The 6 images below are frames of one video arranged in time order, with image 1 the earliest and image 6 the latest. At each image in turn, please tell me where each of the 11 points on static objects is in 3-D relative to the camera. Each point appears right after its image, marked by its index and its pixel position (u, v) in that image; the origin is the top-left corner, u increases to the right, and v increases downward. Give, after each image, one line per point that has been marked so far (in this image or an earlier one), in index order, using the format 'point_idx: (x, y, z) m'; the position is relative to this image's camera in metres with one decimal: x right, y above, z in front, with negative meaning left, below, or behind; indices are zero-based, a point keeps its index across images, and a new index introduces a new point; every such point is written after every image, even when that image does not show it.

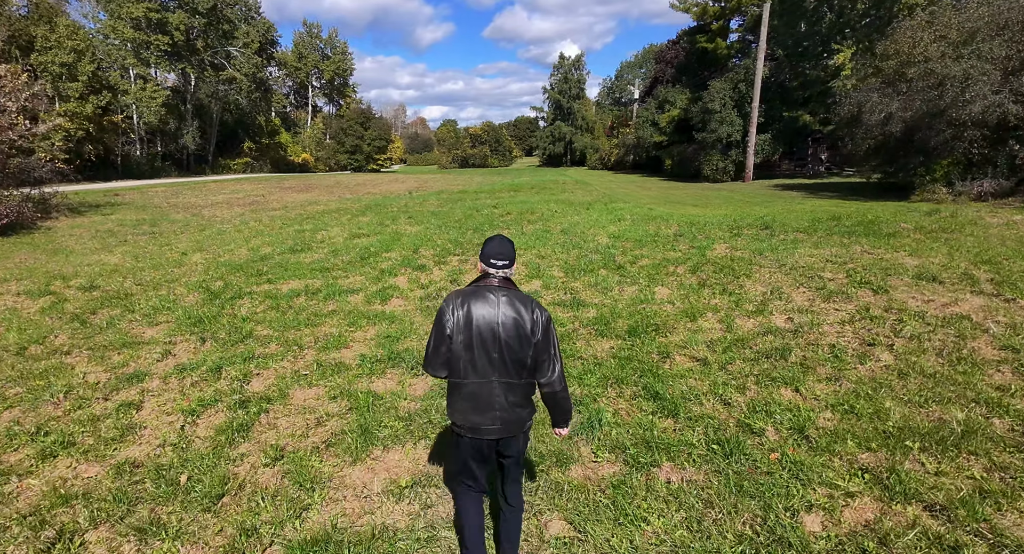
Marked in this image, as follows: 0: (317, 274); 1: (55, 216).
0: (-3.3, 0.0, +8.7) m
1: (-17.0, +2.3, +19.1) m
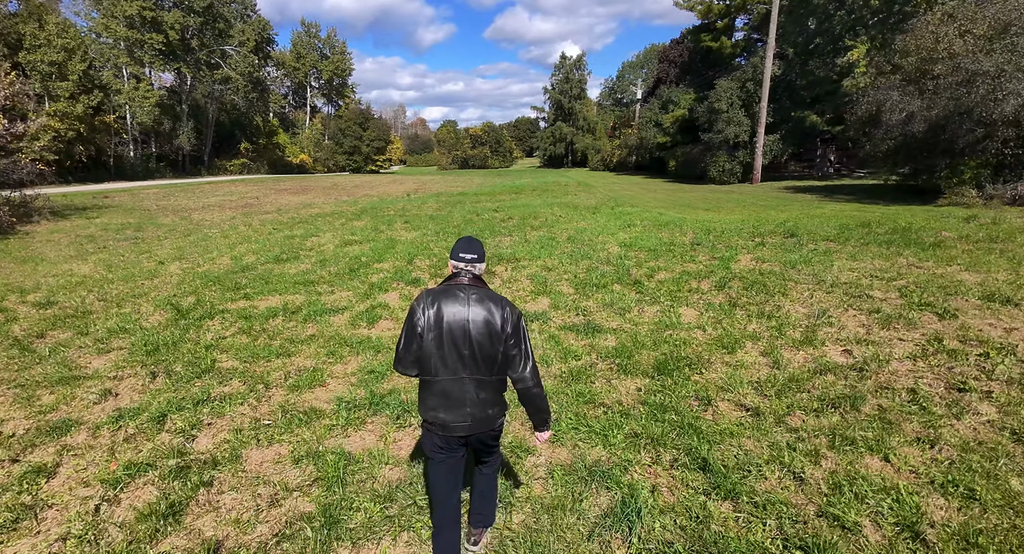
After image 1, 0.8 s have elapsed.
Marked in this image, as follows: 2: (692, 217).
0: (-3.3, -0.2, +7.9) m
1: (-16.9, +2.0, +18.3) m
2: (+4.9, +1.6, +13.9) m
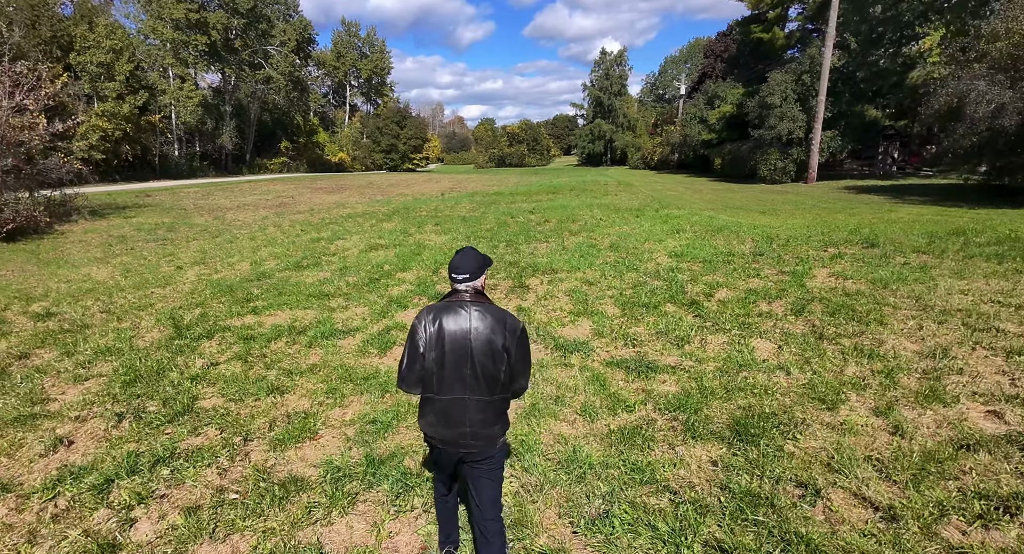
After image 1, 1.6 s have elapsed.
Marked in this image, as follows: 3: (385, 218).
0: (-2.8, -0.4, +7.1) m
1: (-15.7, +2.1, +18.4) m
2: (+5.8, +1.3, +12.5) m
3: (-4.3, +2.0, +17.5) m
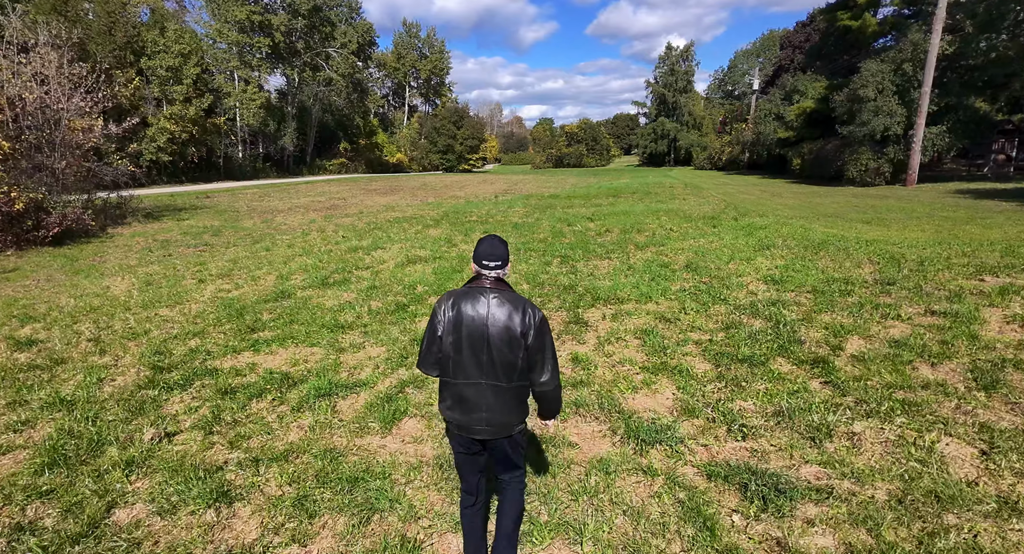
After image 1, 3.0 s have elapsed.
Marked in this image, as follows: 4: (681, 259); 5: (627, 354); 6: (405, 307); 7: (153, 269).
0: (-2.2, -0.7, +5.9) m
1: (-13.8, +2.0, +18.5) m
2: (+6.9, +0.8, +10.4) m
3: (-2.5, +1.7, +16.4) m
4: (+3.0, +0.3, +9.0) m
5: (+1.1, -0.8, +5.1) m
6: (-1.4, -0.4, +7.0) m
7: (-7.7, +0.2, +11.0) m
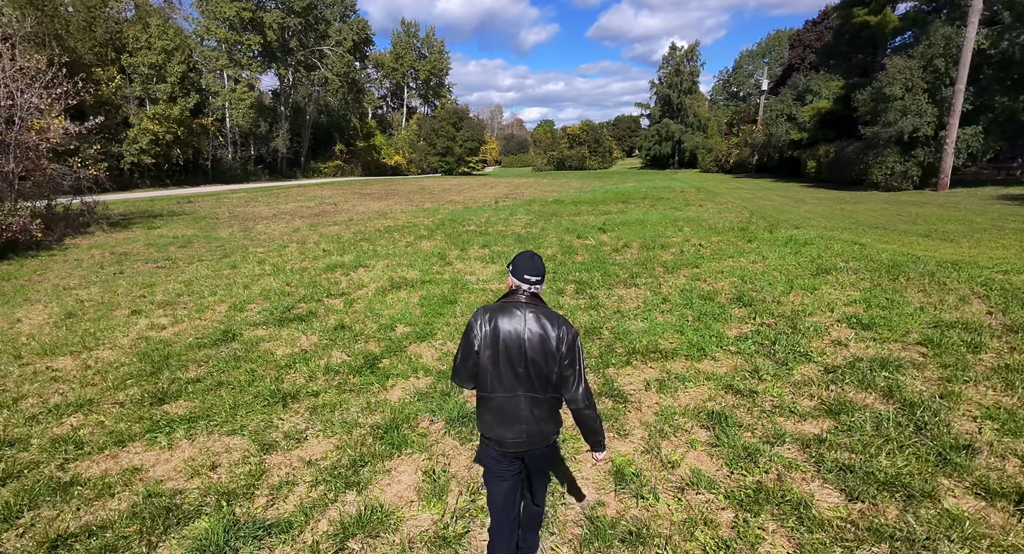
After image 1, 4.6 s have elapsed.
0: (-2.1, -1.1, +4.2) m
1: (-13.7, +1.5, +16.8) m
2: (+7.0, +0.4, +8.6) m
3: (-2.5, +1.2, +14.7) m
4: (+3.0, -0.1, +7.3) m
5: (+1.2, -1.2, +3.3) m
6: (-1.4, -0.8, +5.2) m
7: (-7.6, -0.3, +9.2) m
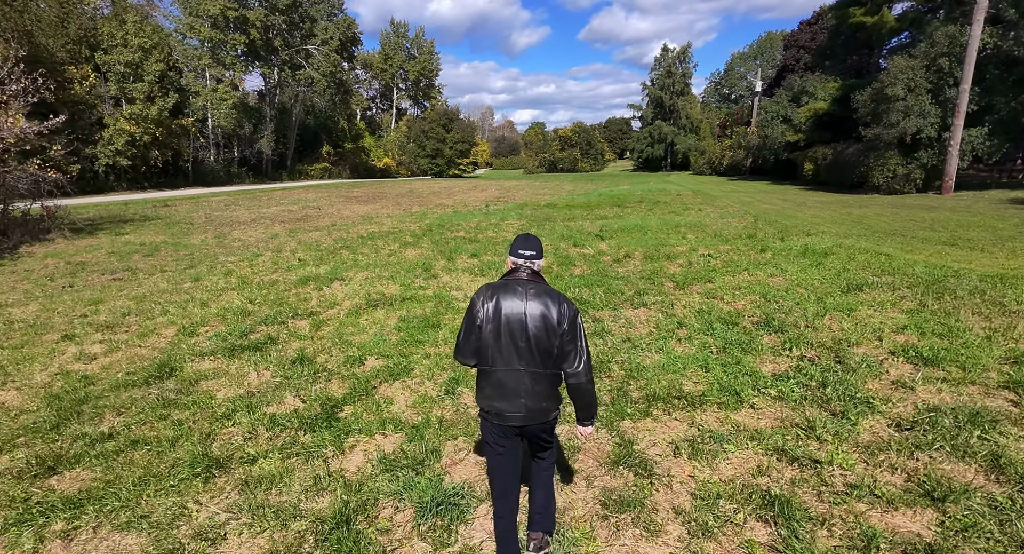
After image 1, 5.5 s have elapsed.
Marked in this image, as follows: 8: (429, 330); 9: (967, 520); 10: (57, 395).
0: (-2.2, -1.4, +3.1) m
1: (-13.9, +1.2, +15.6) m
2: (+6.9, +0.1, +7.8) m
3: (-2.7, +0.9, +13.6) m
4: (+2.9, -0.4, +6.4) m
5: (+1.2, -1.4, +2.4) m
6: (-1.4, -1.1, +4.2) m
7: (-7.7, -0.5, +8.1) m
8: (-1.0, -0.6, +6.1) m
9: (+2.3, -1.2, +2.7) m
10: (-4.3, -1.1, +4.9) m
